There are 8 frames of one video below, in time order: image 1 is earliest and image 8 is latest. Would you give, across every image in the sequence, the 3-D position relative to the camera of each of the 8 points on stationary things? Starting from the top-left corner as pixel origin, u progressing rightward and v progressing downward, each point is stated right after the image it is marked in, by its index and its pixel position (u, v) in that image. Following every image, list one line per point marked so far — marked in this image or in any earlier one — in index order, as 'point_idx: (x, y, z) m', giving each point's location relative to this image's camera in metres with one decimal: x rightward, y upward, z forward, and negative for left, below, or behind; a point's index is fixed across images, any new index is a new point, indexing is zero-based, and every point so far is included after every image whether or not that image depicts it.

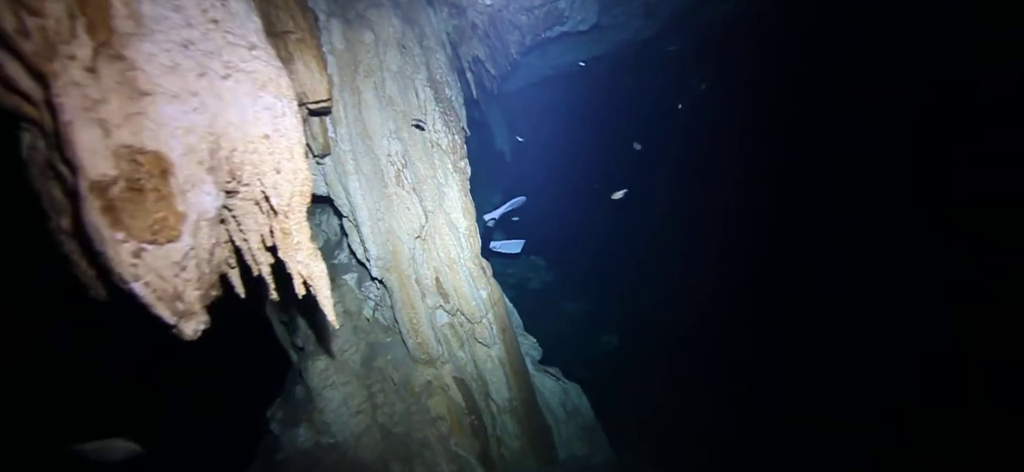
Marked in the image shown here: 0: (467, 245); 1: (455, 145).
0: (-0.4, -0.1, +3.7) m
1: (-0.6, +0.9, +3.6) m
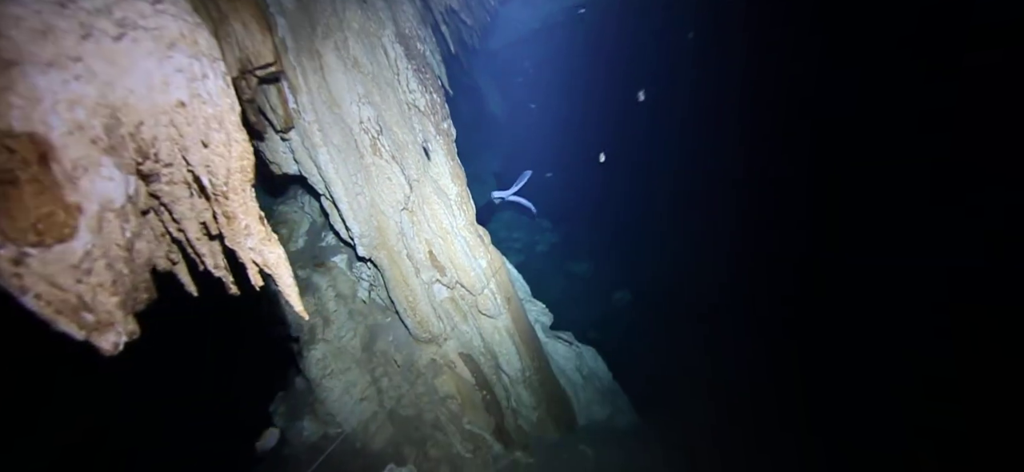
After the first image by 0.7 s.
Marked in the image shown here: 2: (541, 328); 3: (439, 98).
0: (-0.5, +0.2, +3.4) m
1: (-0.7, +1.1, +3.3) m
2: (+0.3, -1.1, +4.4) m
3: (-0.7, +1.2, +3.4) m
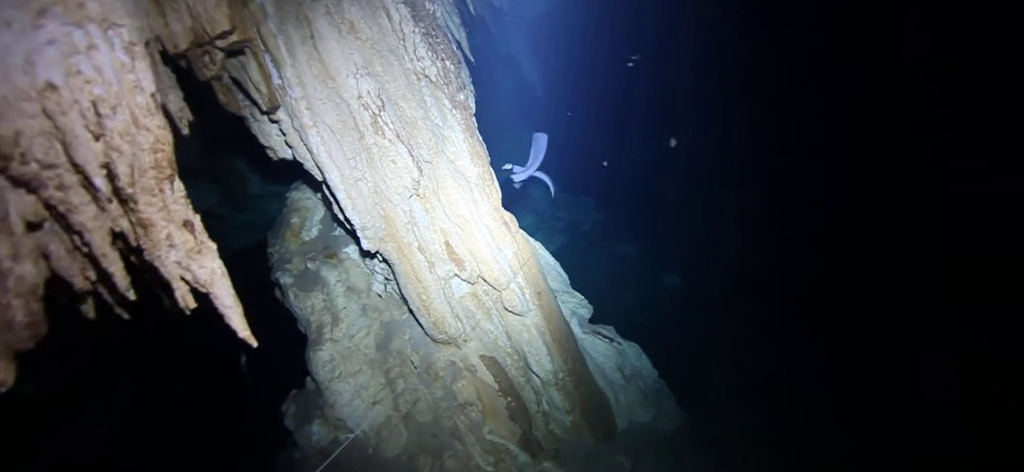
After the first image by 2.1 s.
0: (-0.2, +0.3, +3.0) m
1: (-0.5, +1.2, +2.8) m
2: (+0.7, -0.9, +3.9) m
3: (-0.5, +1.3, +2.9) m
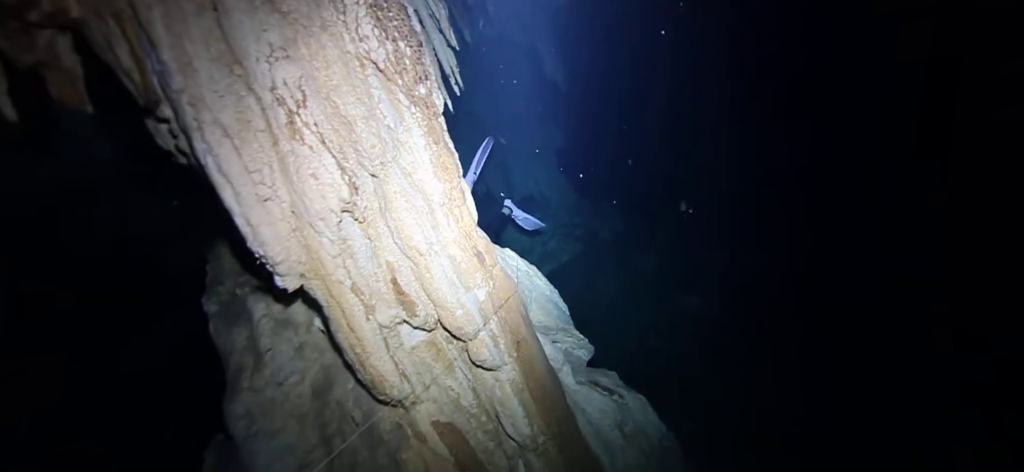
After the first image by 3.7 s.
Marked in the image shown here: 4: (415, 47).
0: (-0.4, +0.1, +2.3) m
1: (-0.6, +1.0, +2.1) m
2: (+0.5, -1.2, +3.2) m
3: (-0.6, +1.1, +2.2) m
4: (-0.6, +1.1, +2.2) m
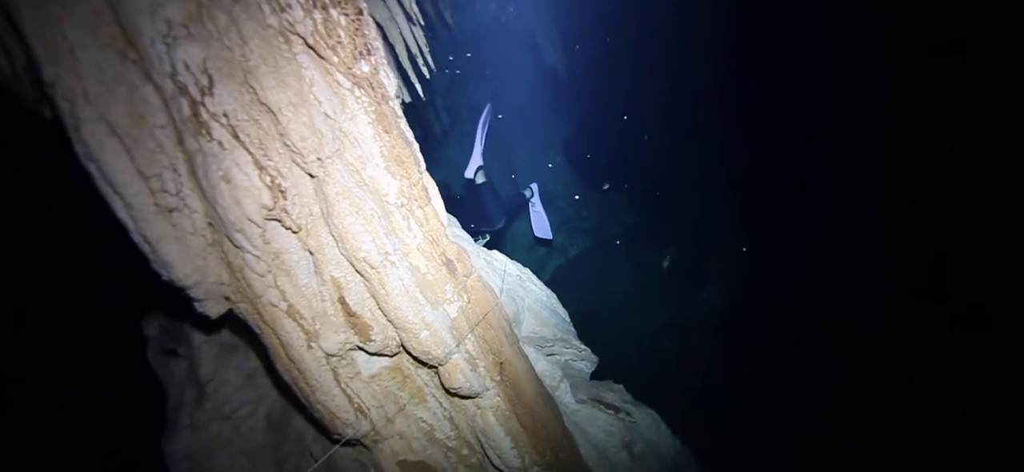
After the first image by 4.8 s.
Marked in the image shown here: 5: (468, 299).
0: (-0.6, 0.0, +1.9) m
1: (-0.8, +1.0, +1.7) m
2: (+0.5, -1.1, +2.8) m
3: (-0.8, +1.1, +1.9) m
4: (-0.8, +1.1, +1.8) m
5: (-0.3, -0.4, +2.1) m
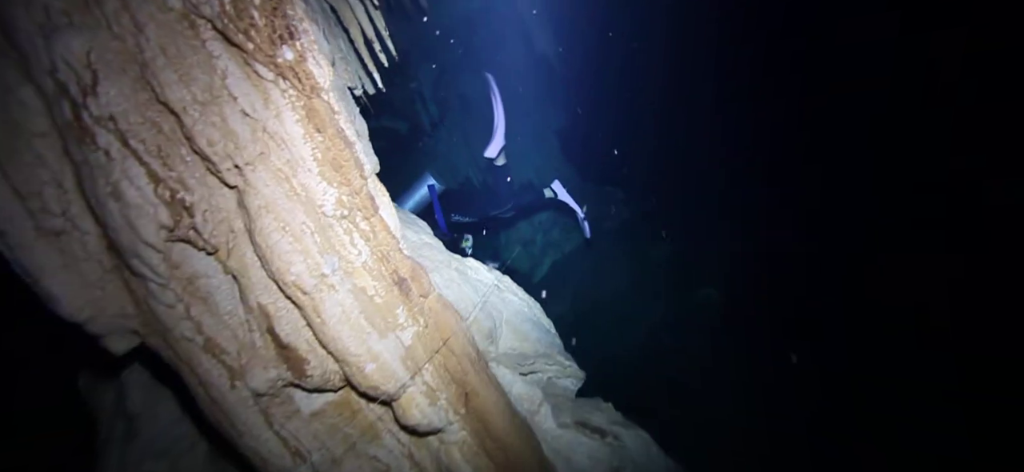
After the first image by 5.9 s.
0: (-0.7, 0.0, +1.7) m
1: (-1.0, +0.9, +1.4) m
2: (+0.4, -1.2, +2.6) m
3: (-1.0, +1.0, +1.6) m
4: (-0.9, +1.0, +1.5) m
5: (-0.4, -0.4, +1.8) m
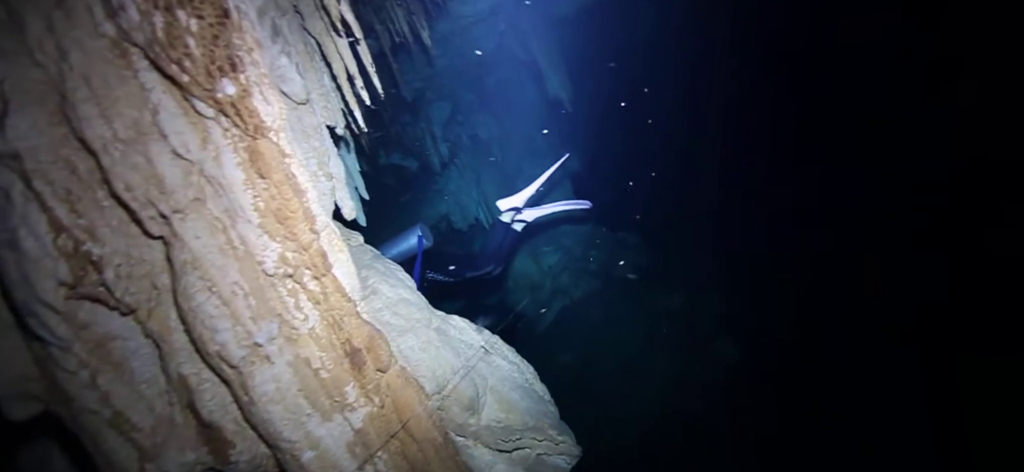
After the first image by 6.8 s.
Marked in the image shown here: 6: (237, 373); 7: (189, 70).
0: (-0.8, -0.3, +1.4) m
1: (-1.1, +0.7, +1.2) m
2: (+0.2, -1.5, +2.2) m
3: (-1.0, +0.8, +1.4) m
4: (-1.0, +0.8, +1.3) m
5: (-0.5, -0.7, +1.5) m
6: (-1.0, -0.5, +1.3) m
7: (-1.1, +0.5, +1.2) m
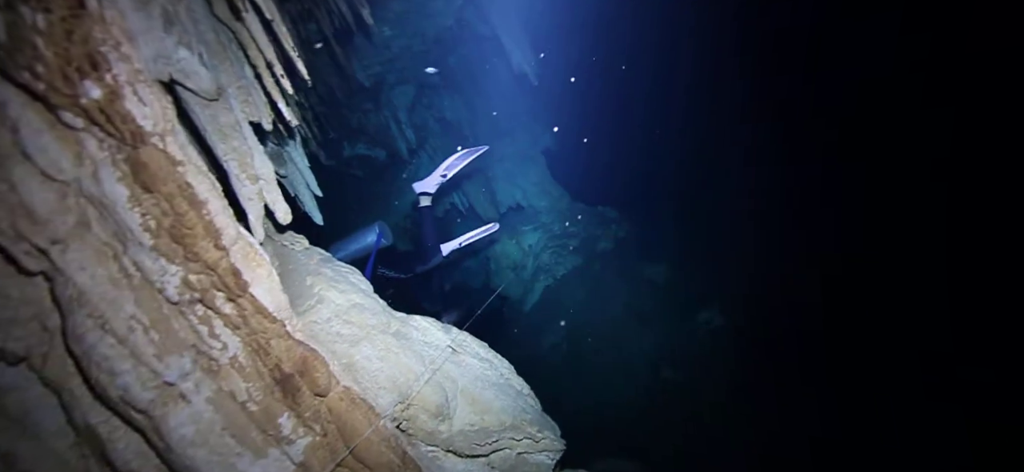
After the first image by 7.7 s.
0: (-1.0, -0.3, +1.3) m
1: (-1.4, +0.6, +1.0) m
2: (+0.2, -1.4, +2.0) m
3: (-1.3, +0.7, +1.2) m
4: (-1.3, +0.7, +1.1) m
5: (-0.7, -0.7, +1.4) m
6: (-1.1, -0.6, +1.2) m
7: (-1.3, +0.4, +1.0) m
